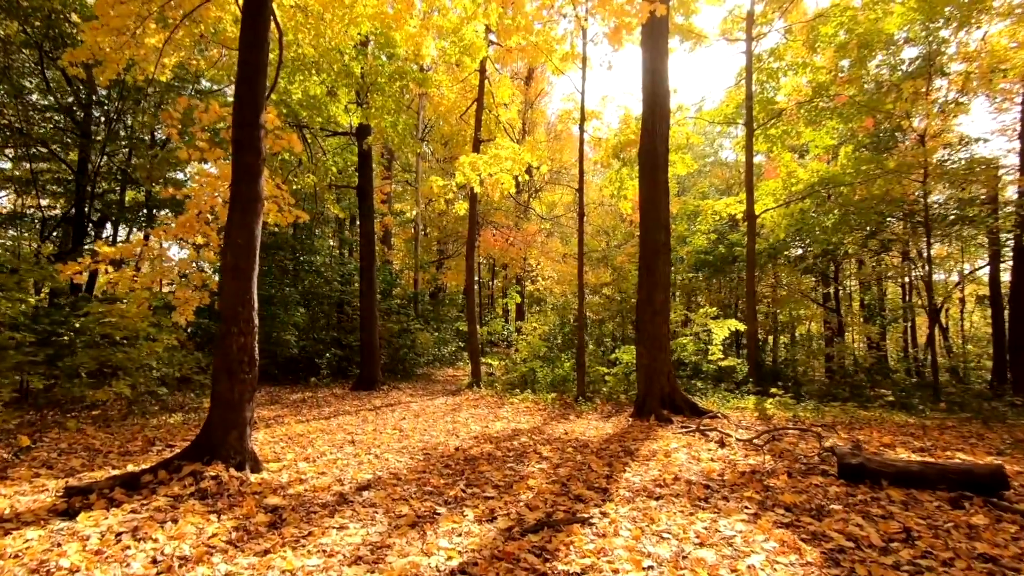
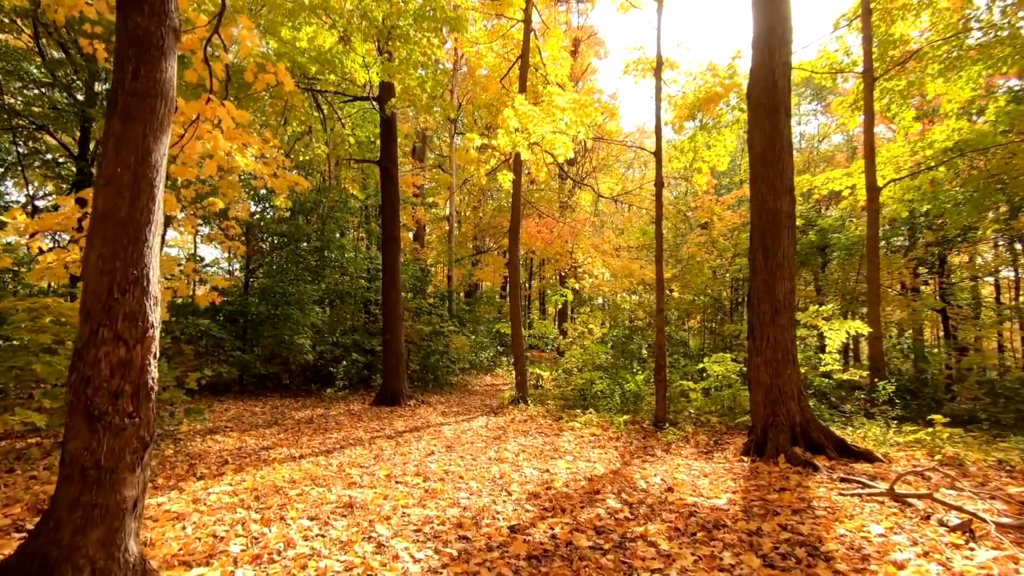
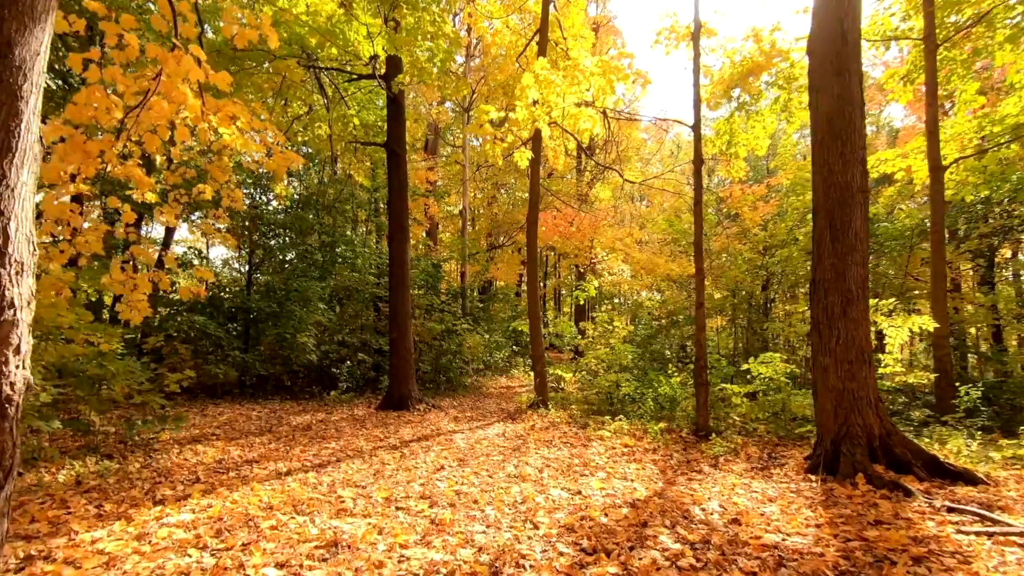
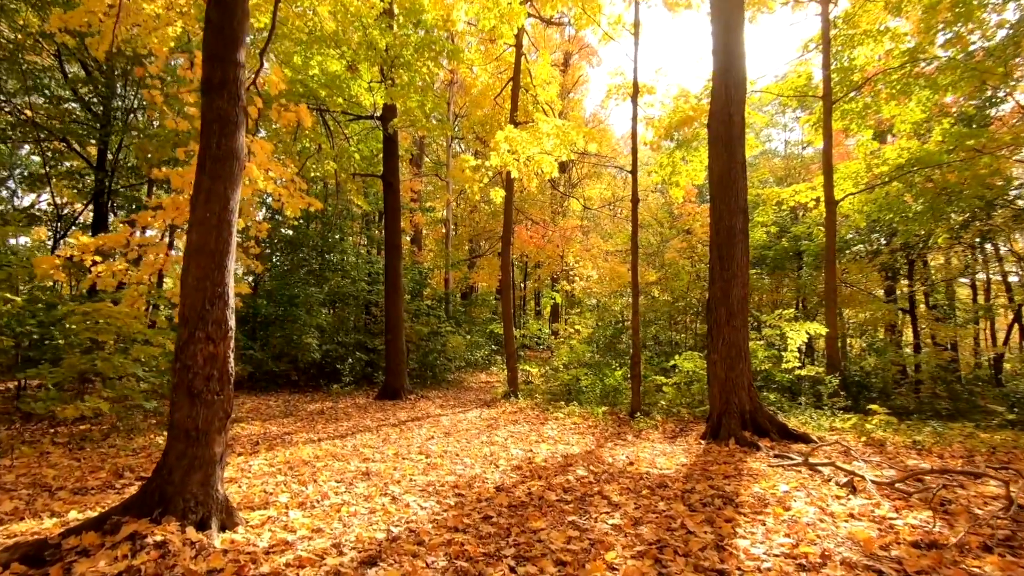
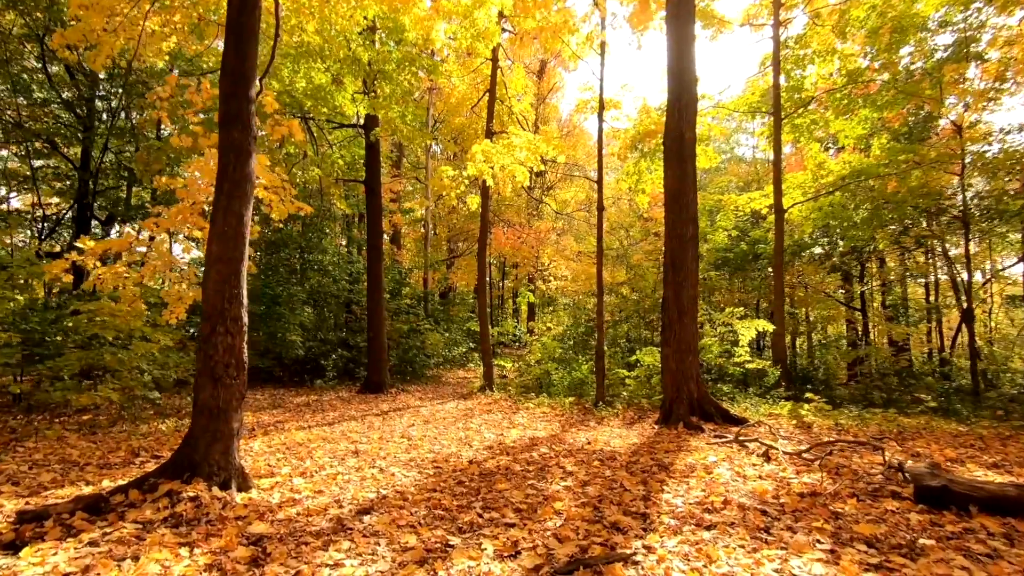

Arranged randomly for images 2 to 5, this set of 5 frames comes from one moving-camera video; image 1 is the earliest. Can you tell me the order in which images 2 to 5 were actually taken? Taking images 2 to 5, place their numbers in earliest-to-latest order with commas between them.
5, 4, 2, 3
